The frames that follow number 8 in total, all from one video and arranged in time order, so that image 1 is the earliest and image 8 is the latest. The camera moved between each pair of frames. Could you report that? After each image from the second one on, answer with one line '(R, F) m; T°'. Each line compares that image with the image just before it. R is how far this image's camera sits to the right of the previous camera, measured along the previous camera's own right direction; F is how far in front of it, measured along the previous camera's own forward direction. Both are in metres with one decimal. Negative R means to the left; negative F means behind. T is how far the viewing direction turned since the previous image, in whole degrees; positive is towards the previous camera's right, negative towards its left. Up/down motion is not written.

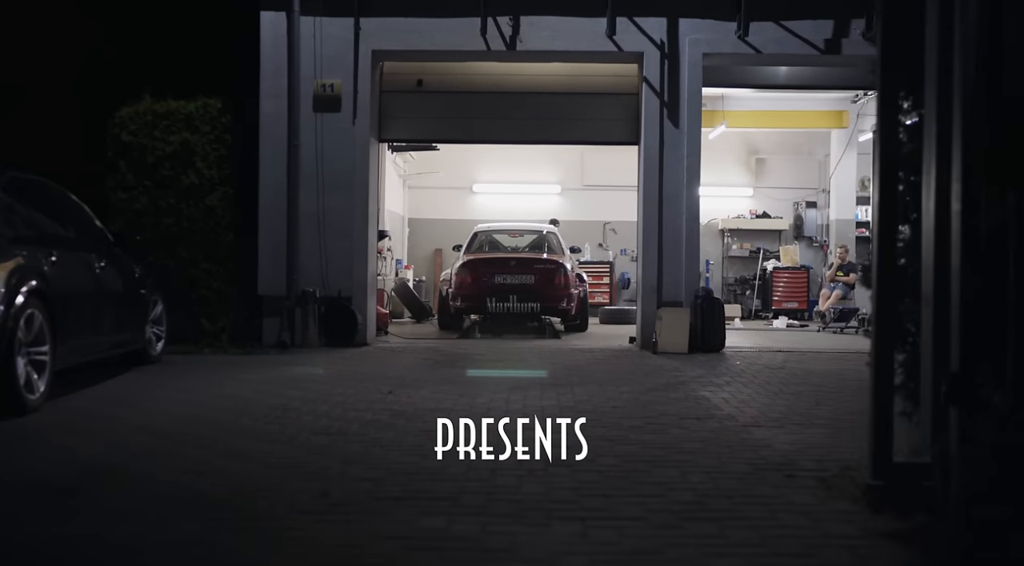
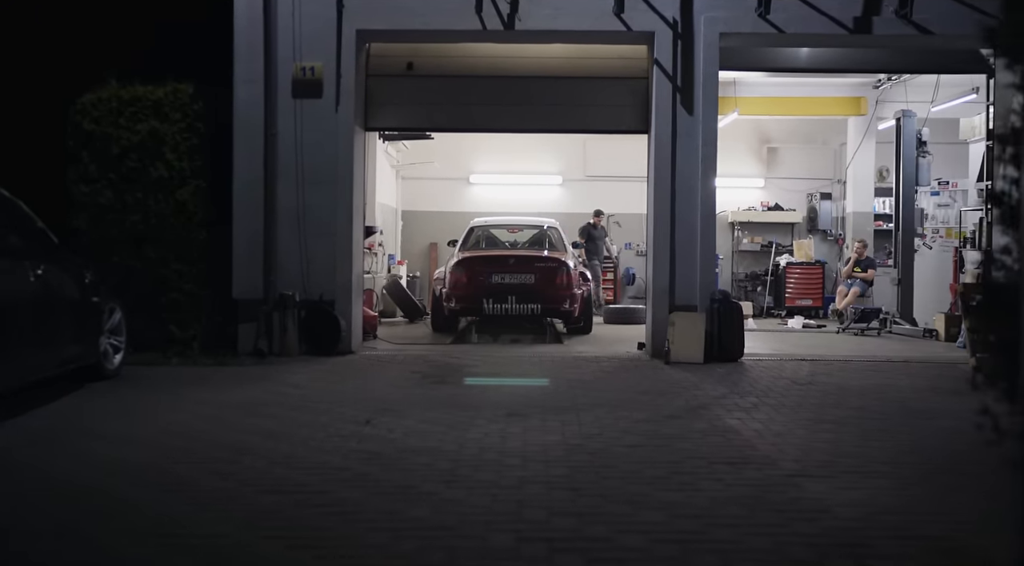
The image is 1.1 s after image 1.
(0.0, +0.8) m; 0°
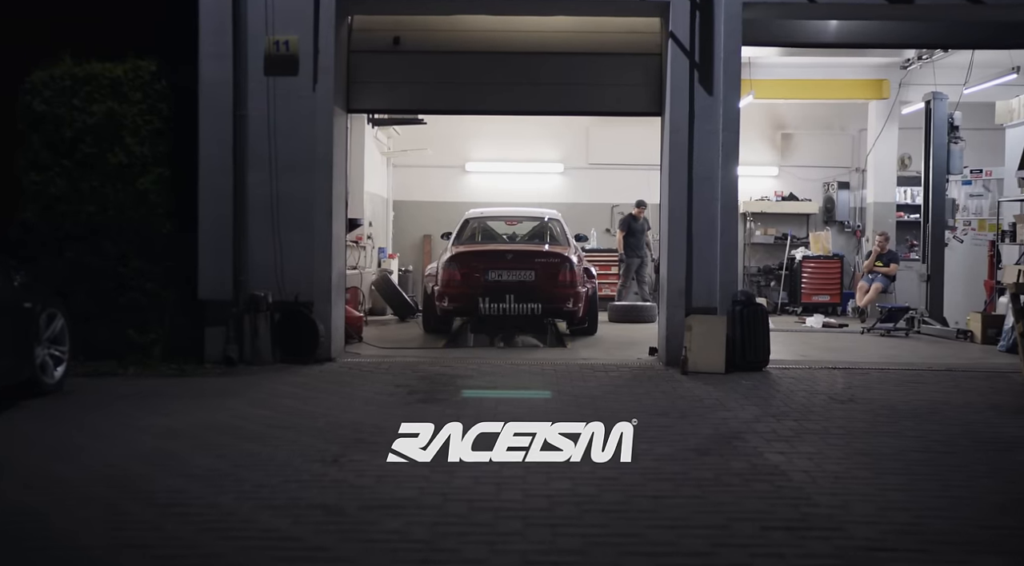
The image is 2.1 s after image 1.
(0.0, +0.9) m; 0°
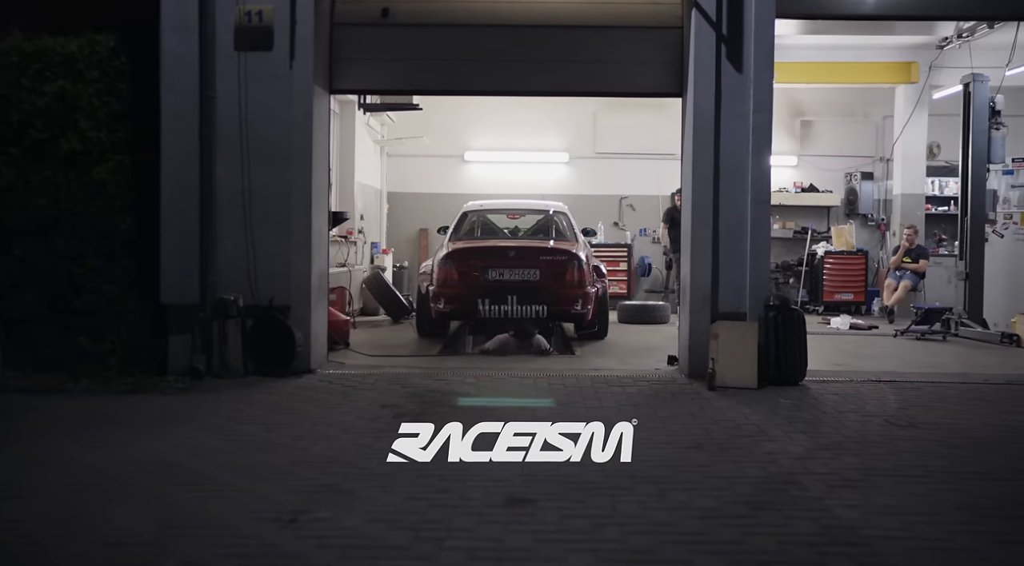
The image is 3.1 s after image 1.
(0.0, +0.9) m; 0°
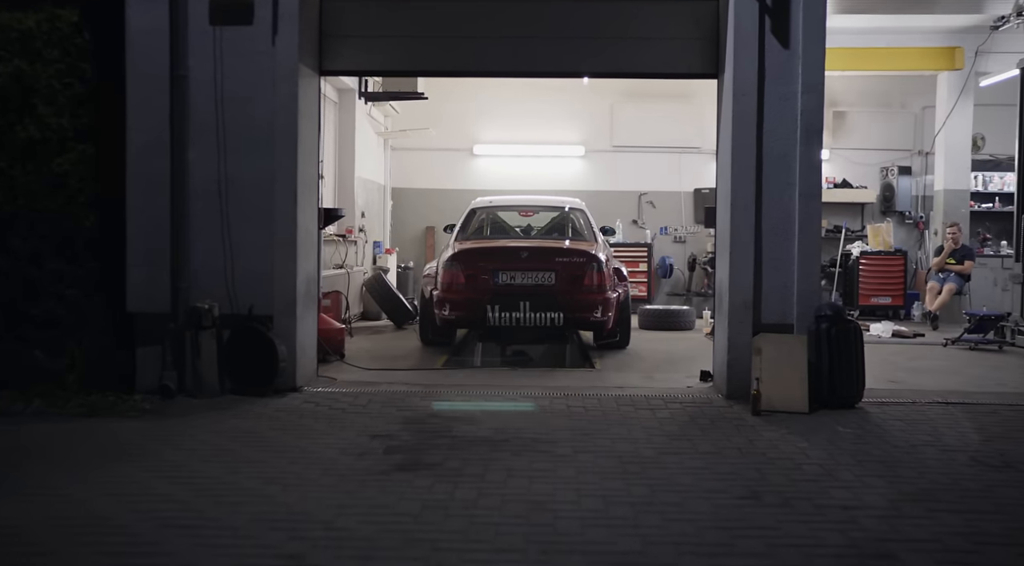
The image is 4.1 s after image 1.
(0.0, +0.9) m; -1°
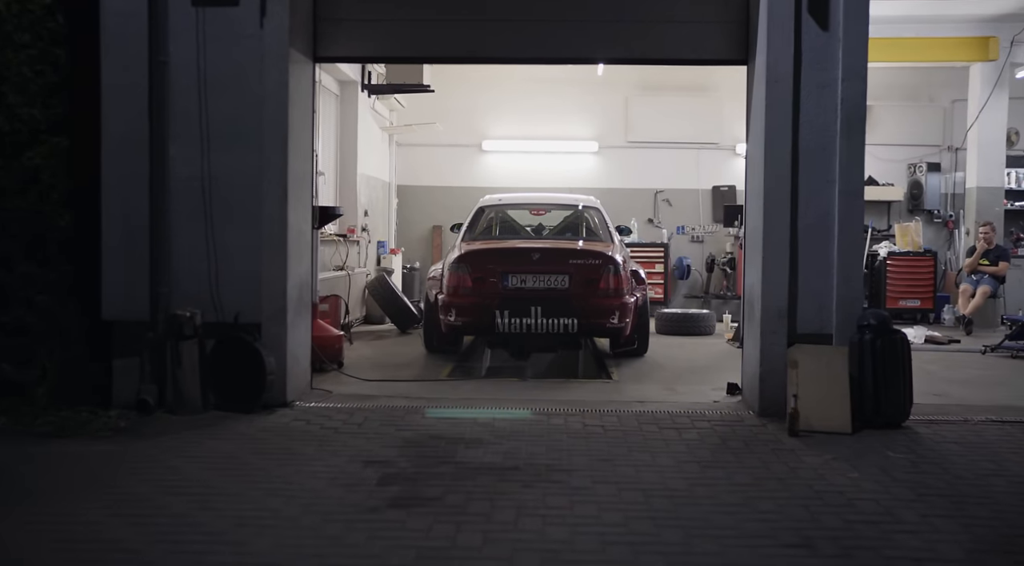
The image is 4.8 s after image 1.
(0.0, +0.5) m; -1°
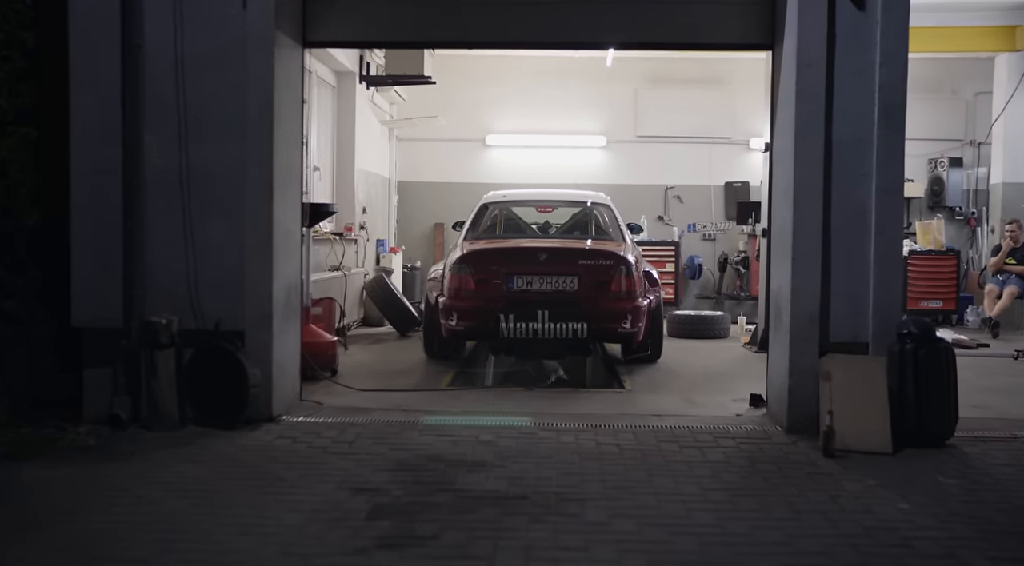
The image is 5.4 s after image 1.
(0.0, +0.5) m; 0°
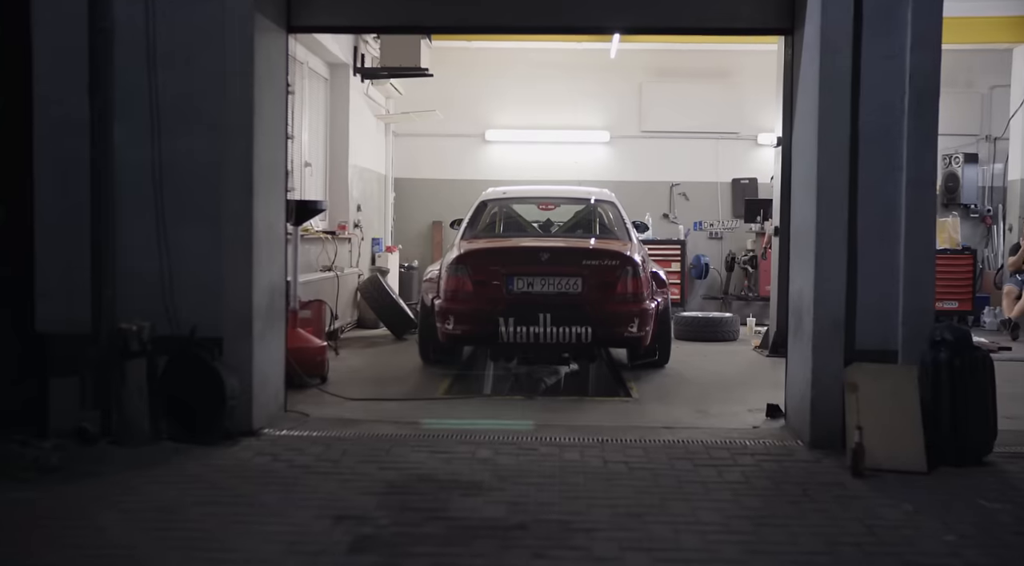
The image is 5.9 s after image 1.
(0.0, +0.4) m; 0°
